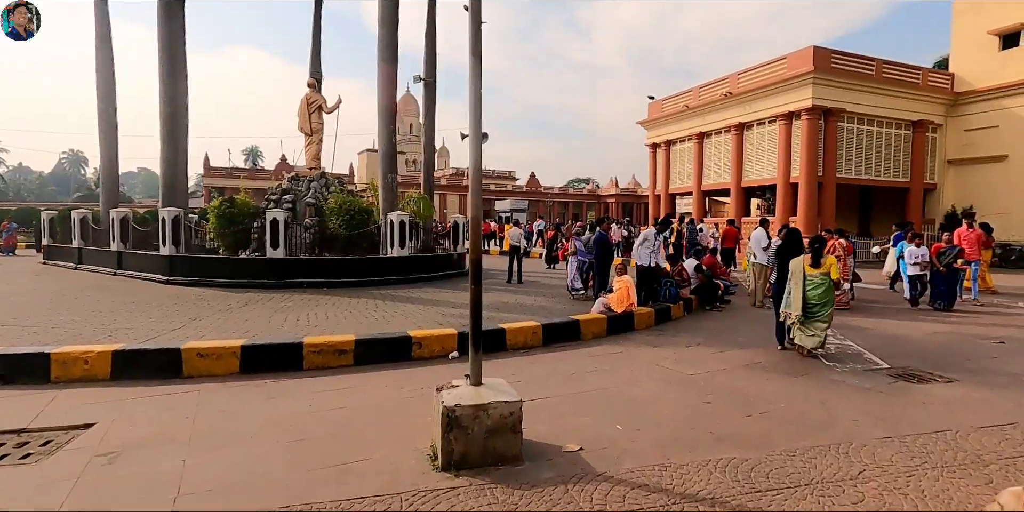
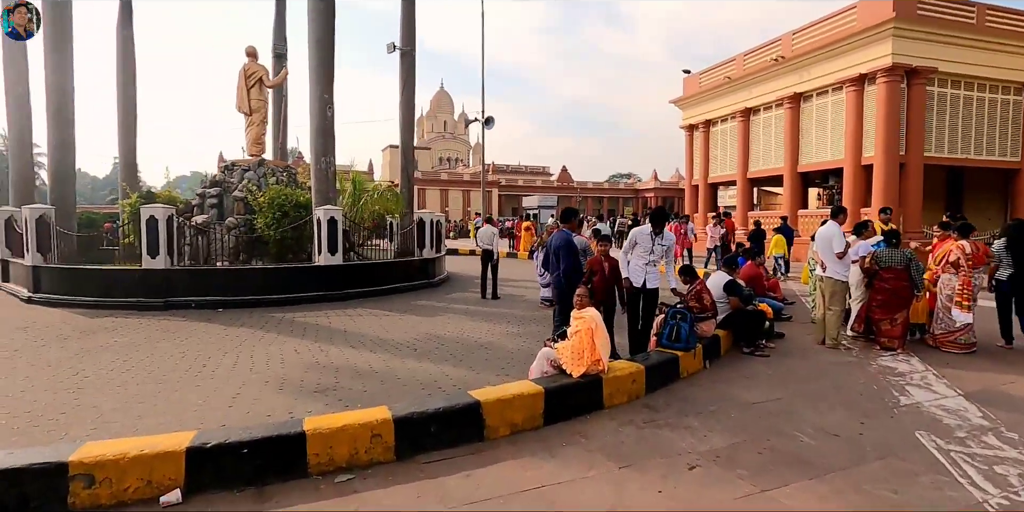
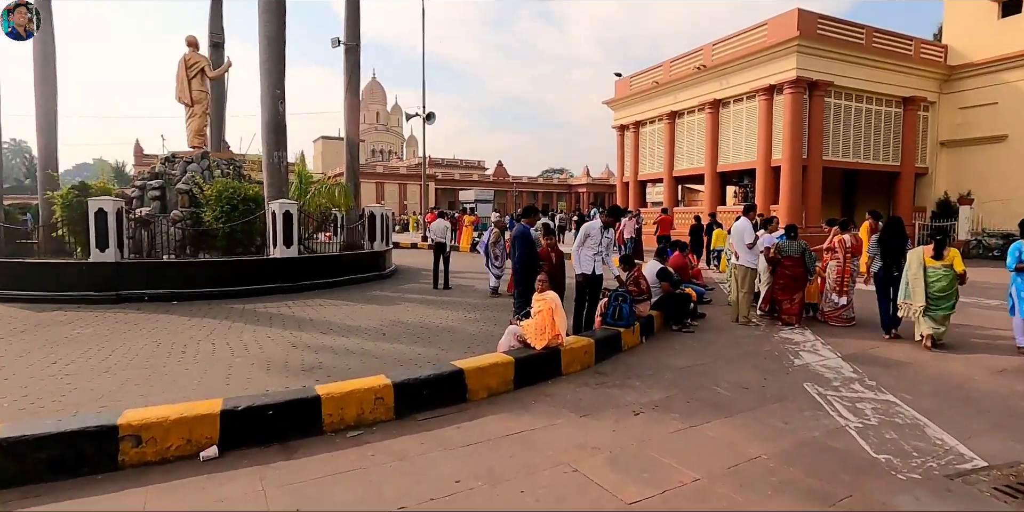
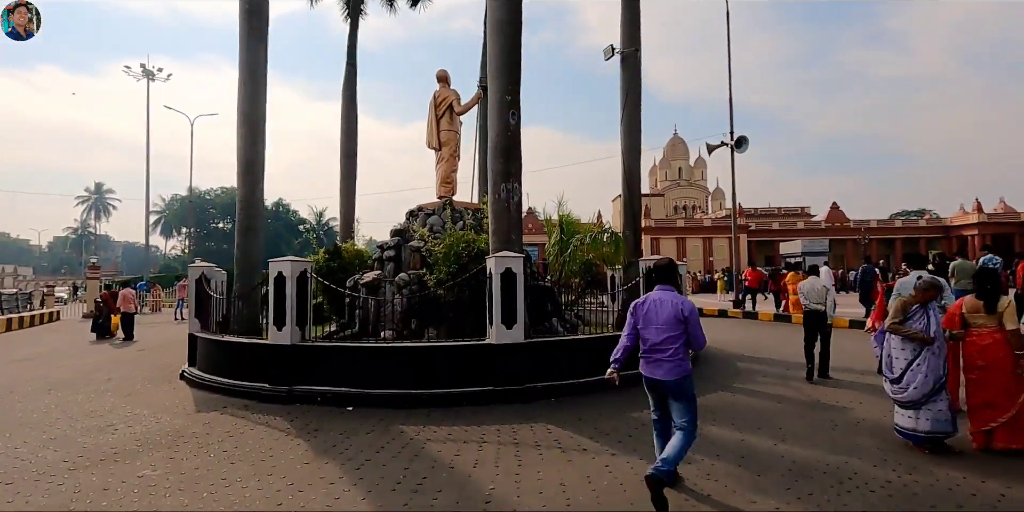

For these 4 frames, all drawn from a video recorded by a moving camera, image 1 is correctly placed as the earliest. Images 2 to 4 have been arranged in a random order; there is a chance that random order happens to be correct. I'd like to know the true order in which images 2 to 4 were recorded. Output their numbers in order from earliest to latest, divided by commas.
3, 2, 4
